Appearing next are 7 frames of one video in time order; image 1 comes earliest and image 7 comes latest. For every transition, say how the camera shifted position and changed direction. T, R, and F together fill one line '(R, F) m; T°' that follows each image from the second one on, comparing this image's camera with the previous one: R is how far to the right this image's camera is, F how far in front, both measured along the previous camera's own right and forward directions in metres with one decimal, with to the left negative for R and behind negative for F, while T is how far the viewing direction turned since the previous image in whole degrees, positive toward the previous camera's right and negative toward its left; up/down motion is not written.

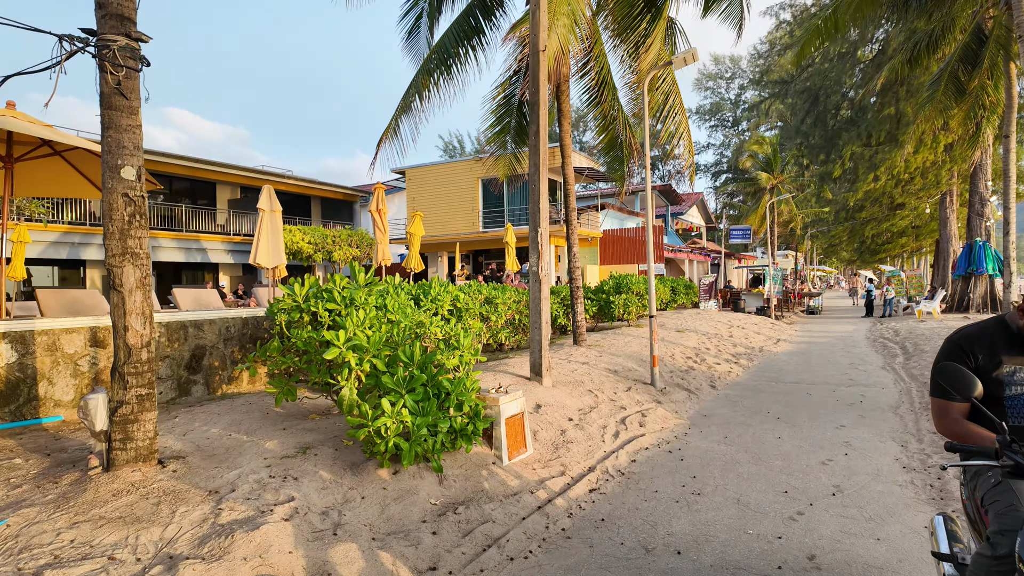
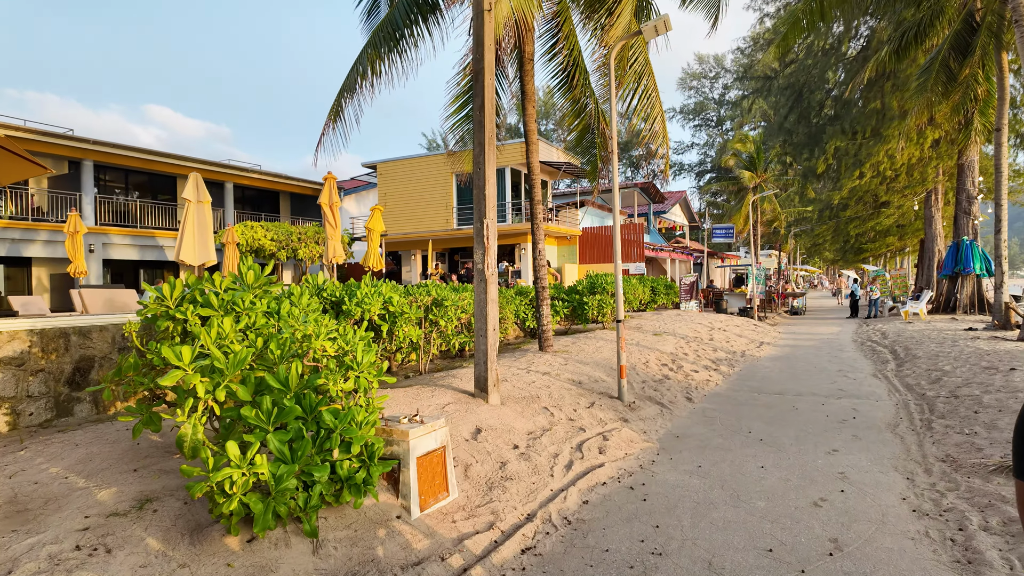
(+0.4, +0.9) m; +1°
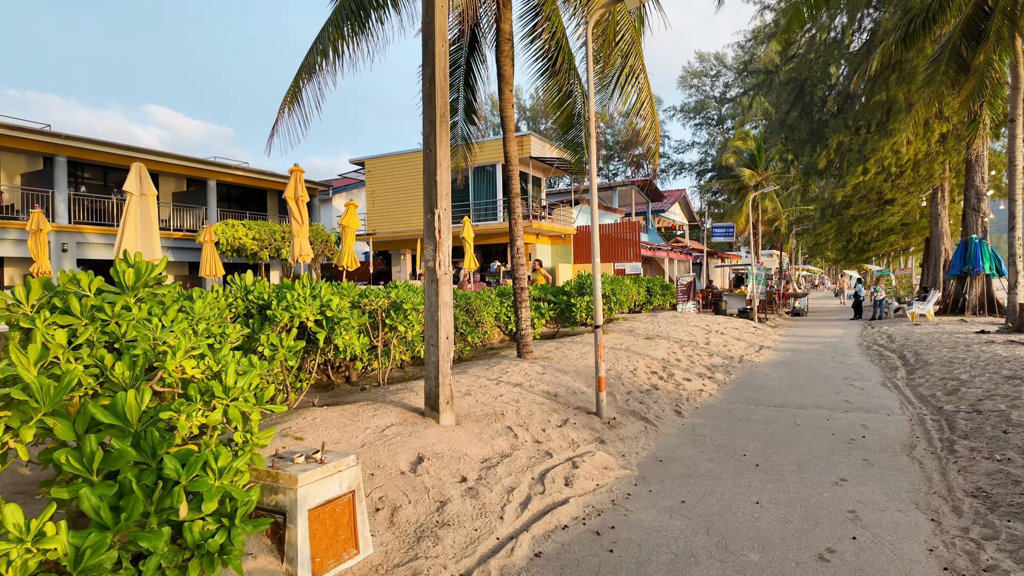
(+0.4, +0.8) m; 0°
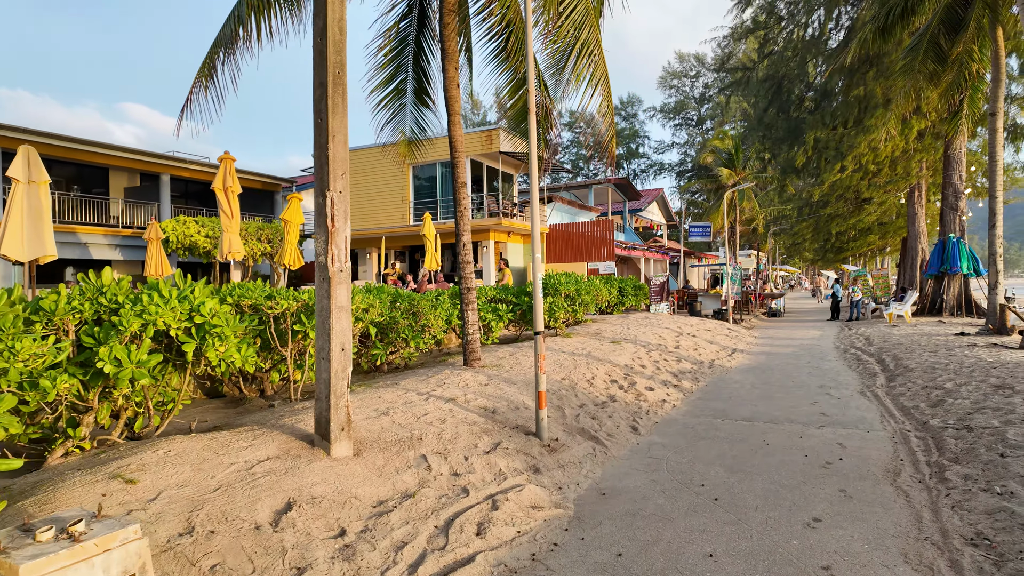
(+0.5, +0.8) m; +2°
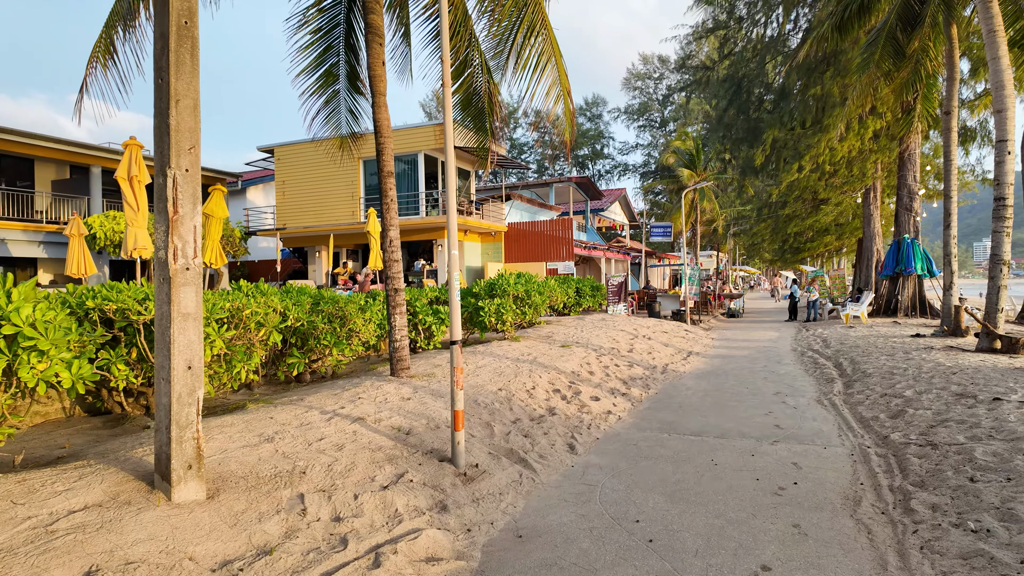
(+0.4, +0.7) m; +3°
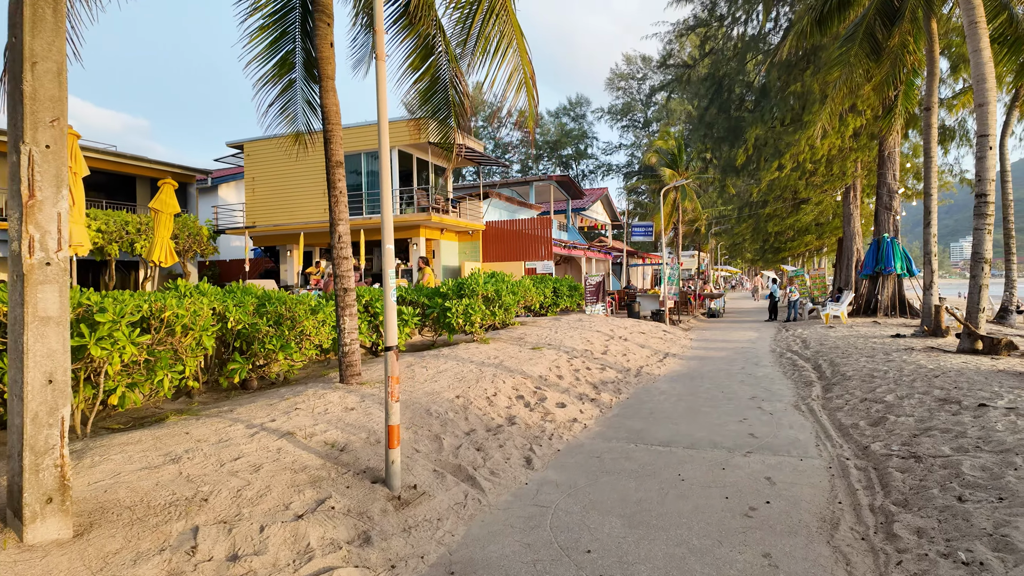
(+0.3, +0.5) m; +1°
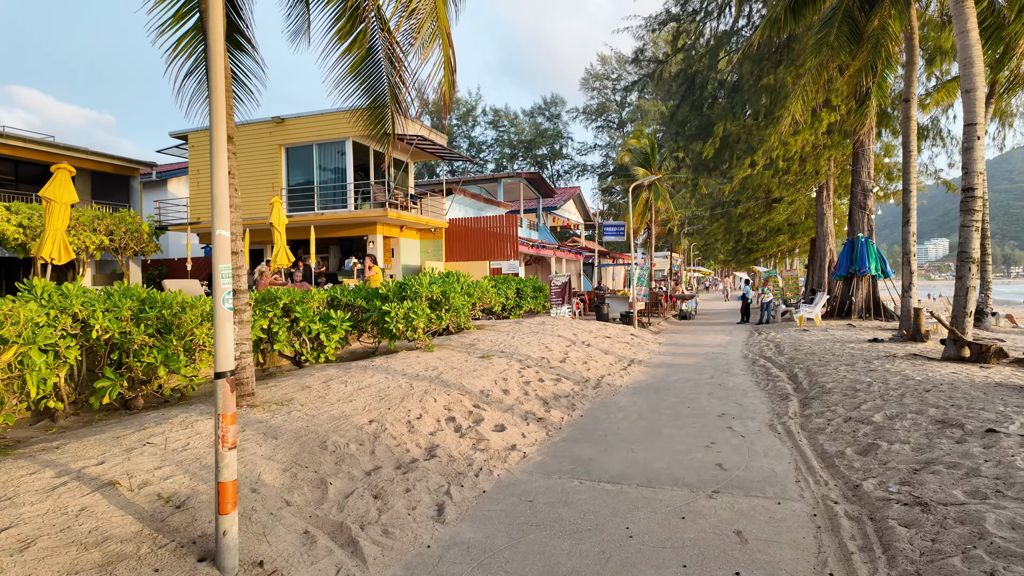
(+0.4, +1.0) m; +2°
